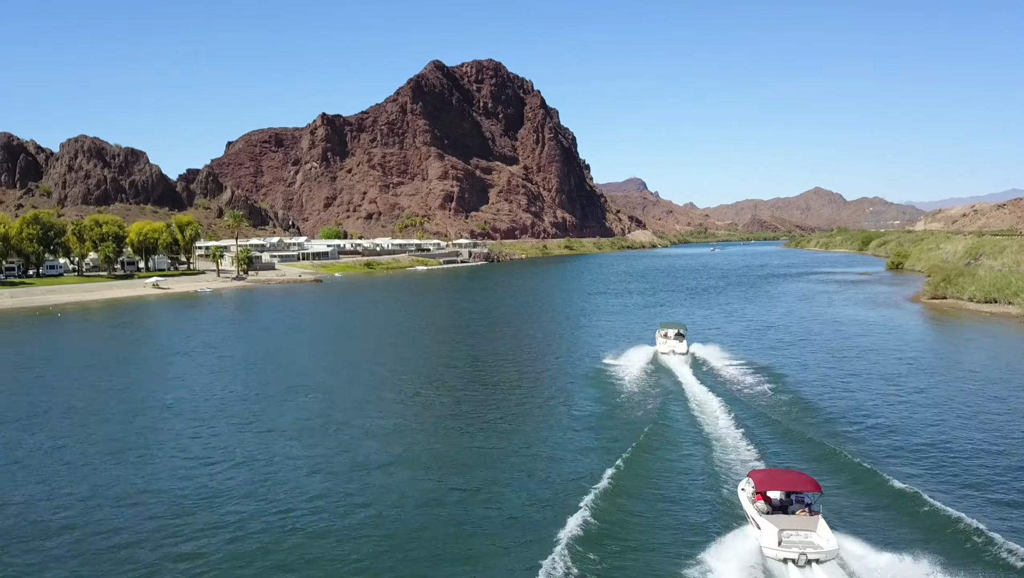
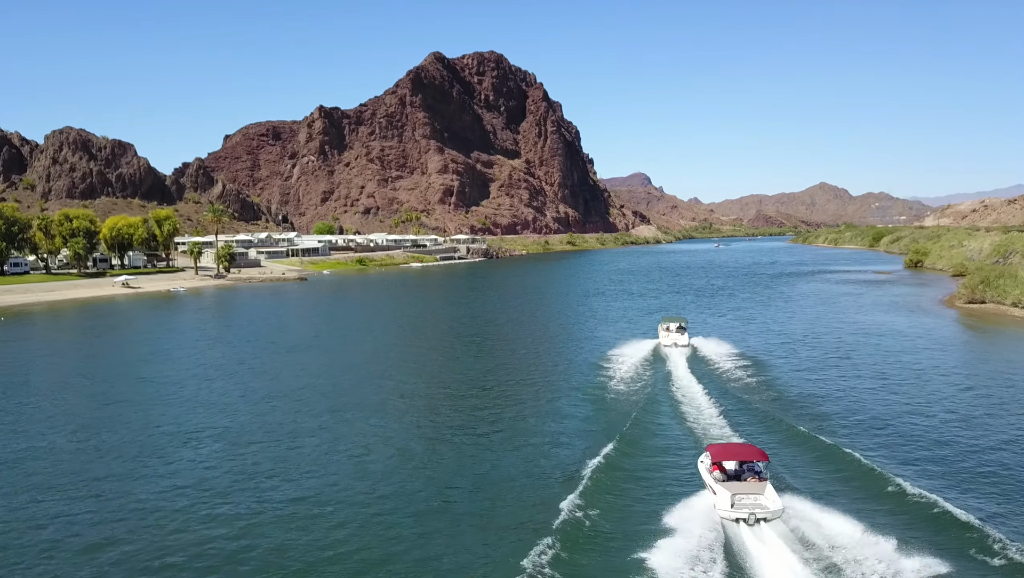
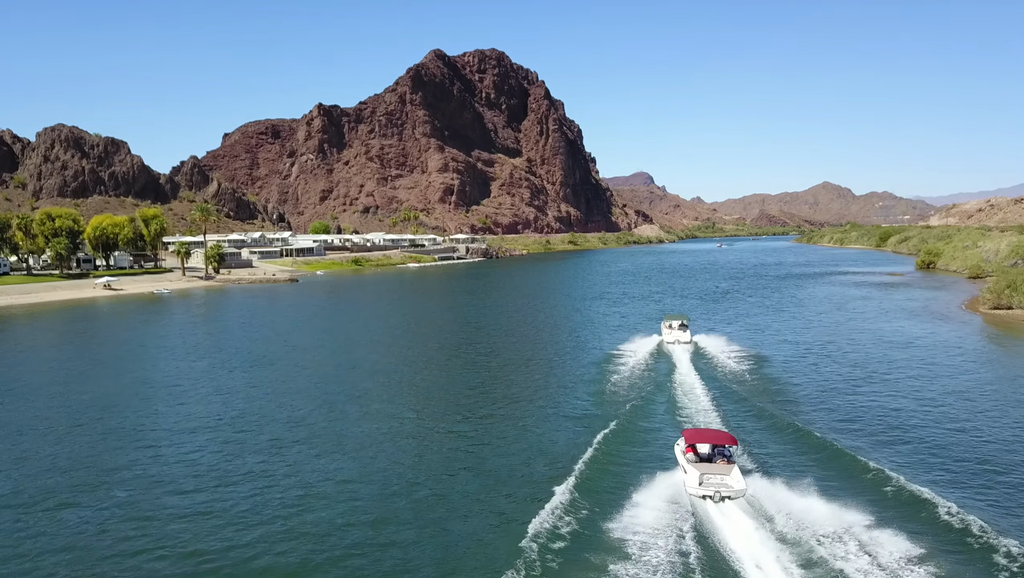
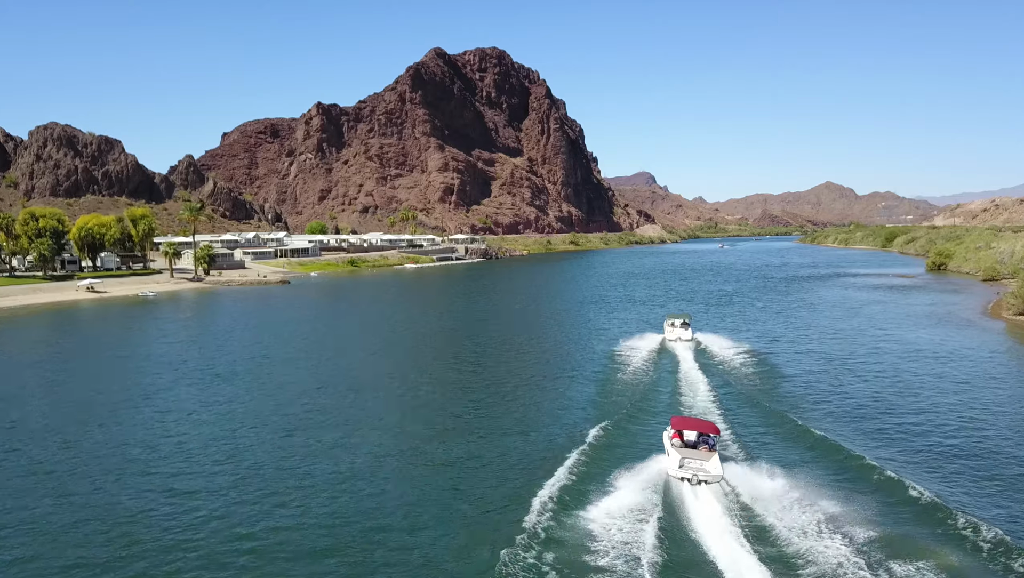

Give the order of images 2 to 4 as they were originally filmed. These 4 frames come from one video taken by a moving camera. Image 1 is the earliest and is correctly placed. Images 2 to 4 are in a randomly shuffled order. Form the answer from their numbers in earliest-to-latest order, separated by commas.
2, 3, 4
